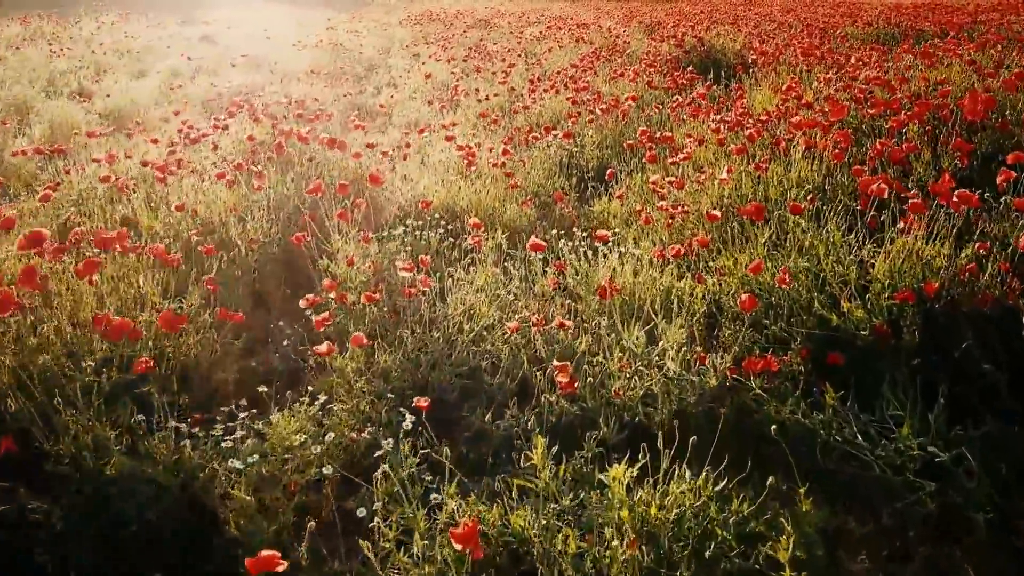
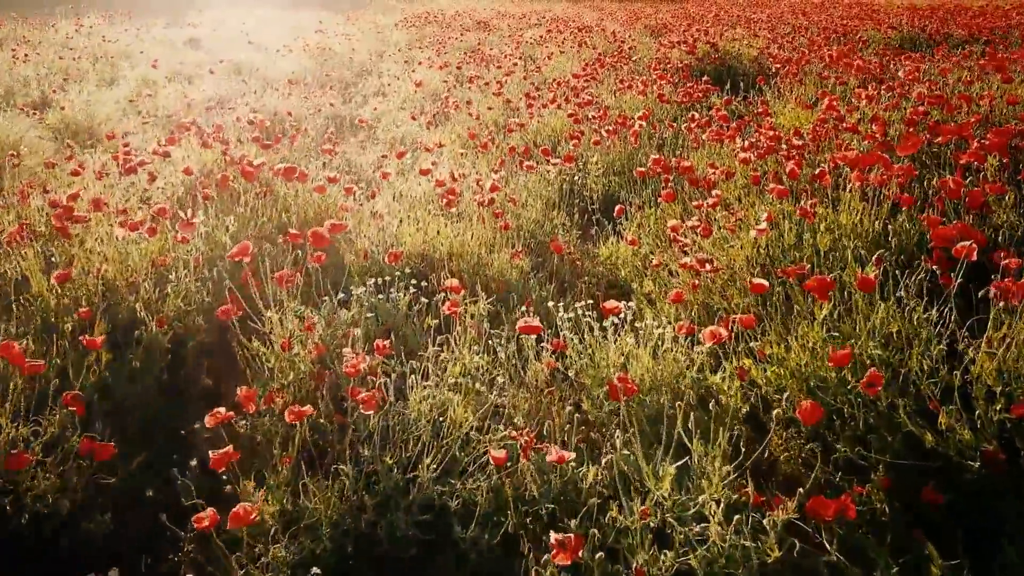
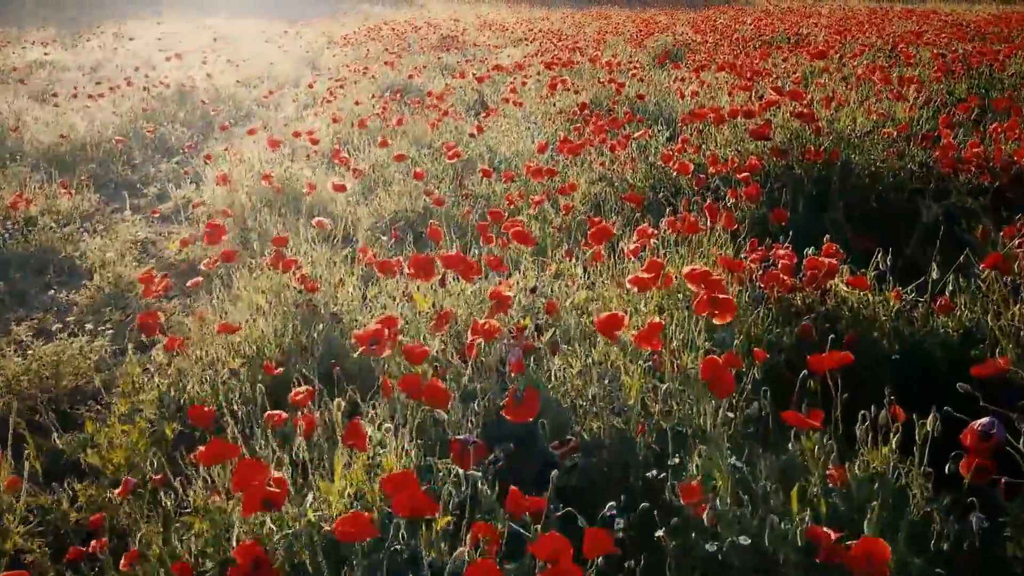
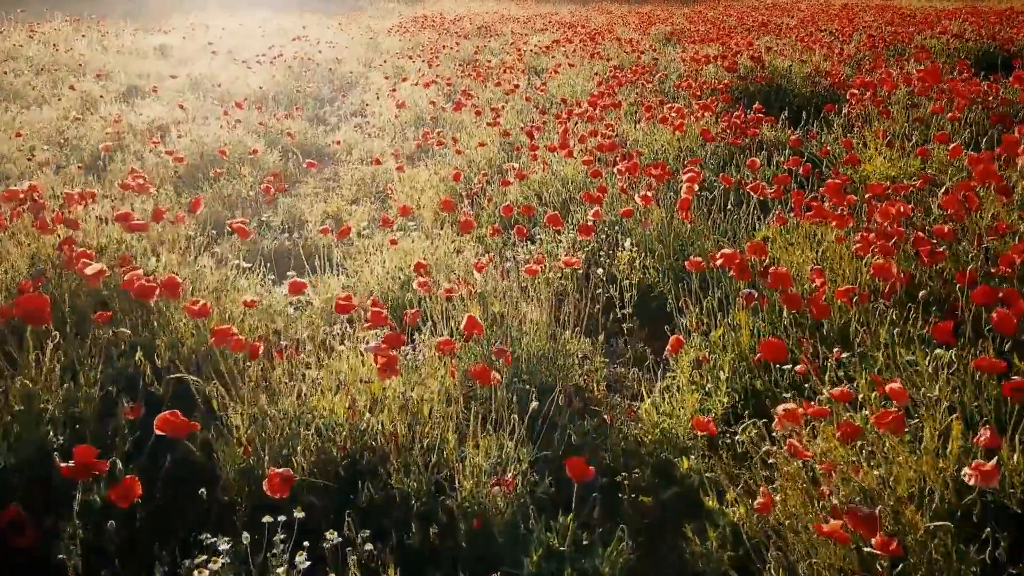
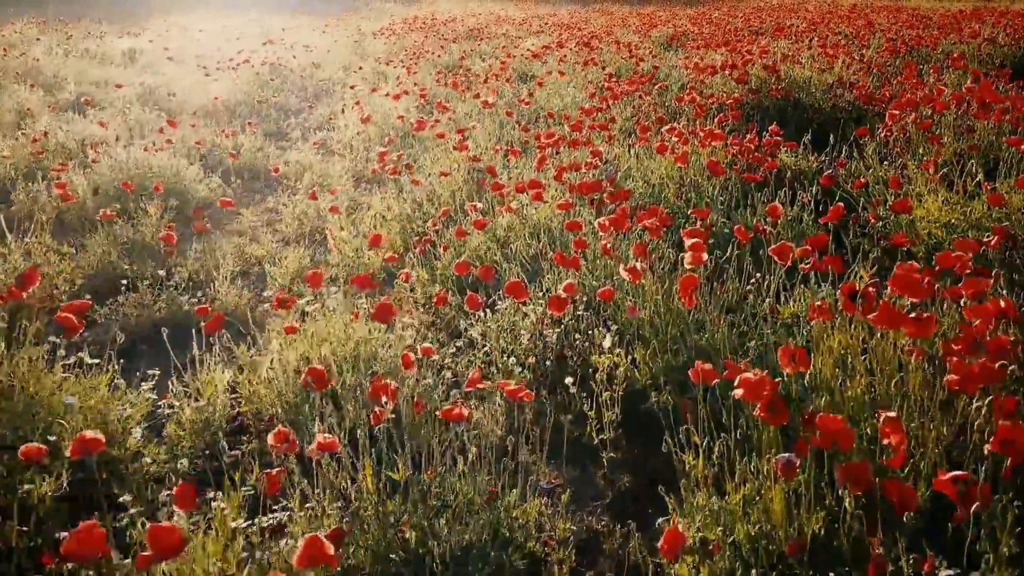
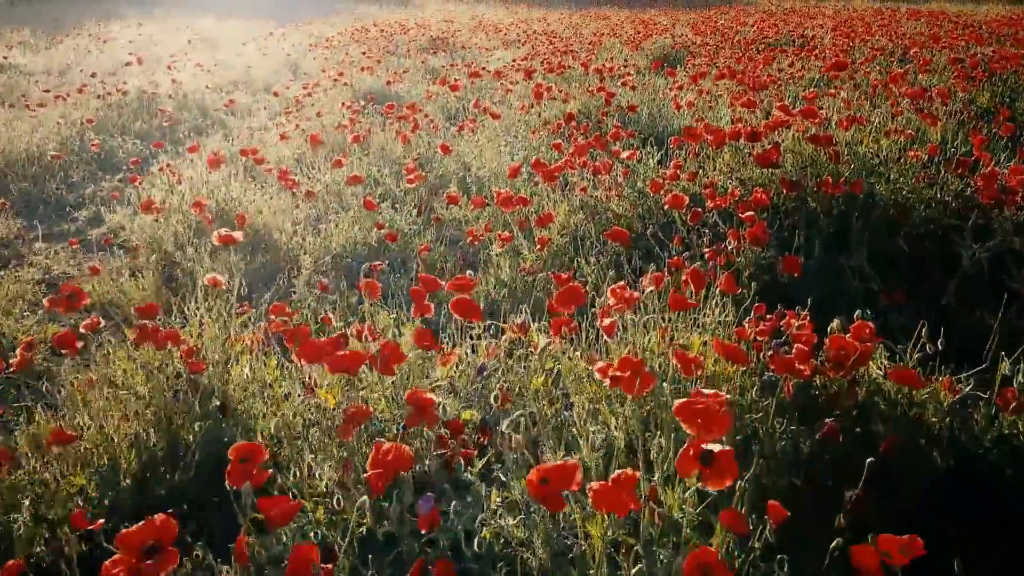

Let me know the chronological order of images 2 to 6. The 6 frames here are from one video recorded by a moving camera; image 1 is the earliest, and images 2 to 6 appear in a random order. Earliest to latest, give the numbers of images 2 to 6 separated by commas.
2, 4, 5, 3, 6
